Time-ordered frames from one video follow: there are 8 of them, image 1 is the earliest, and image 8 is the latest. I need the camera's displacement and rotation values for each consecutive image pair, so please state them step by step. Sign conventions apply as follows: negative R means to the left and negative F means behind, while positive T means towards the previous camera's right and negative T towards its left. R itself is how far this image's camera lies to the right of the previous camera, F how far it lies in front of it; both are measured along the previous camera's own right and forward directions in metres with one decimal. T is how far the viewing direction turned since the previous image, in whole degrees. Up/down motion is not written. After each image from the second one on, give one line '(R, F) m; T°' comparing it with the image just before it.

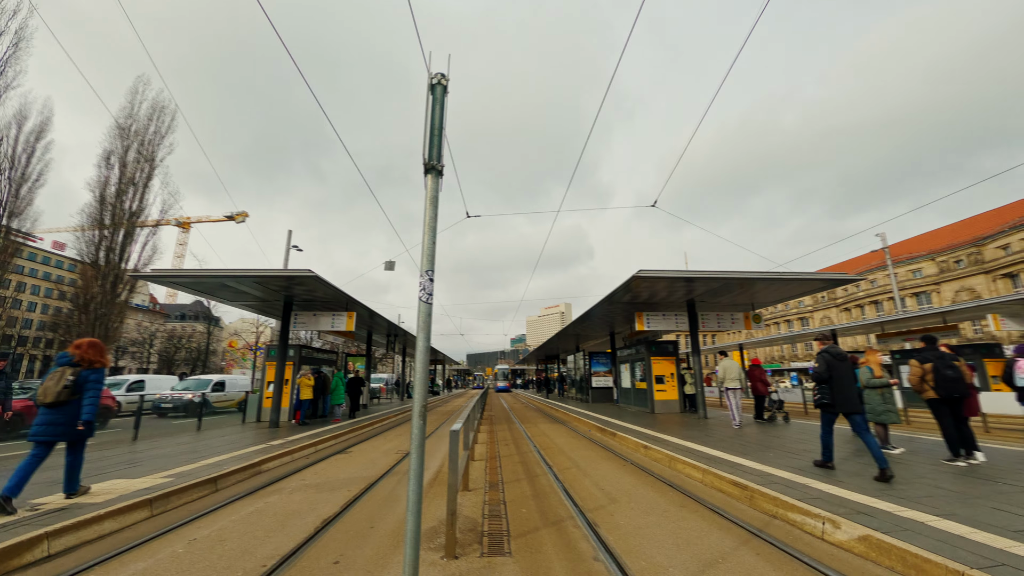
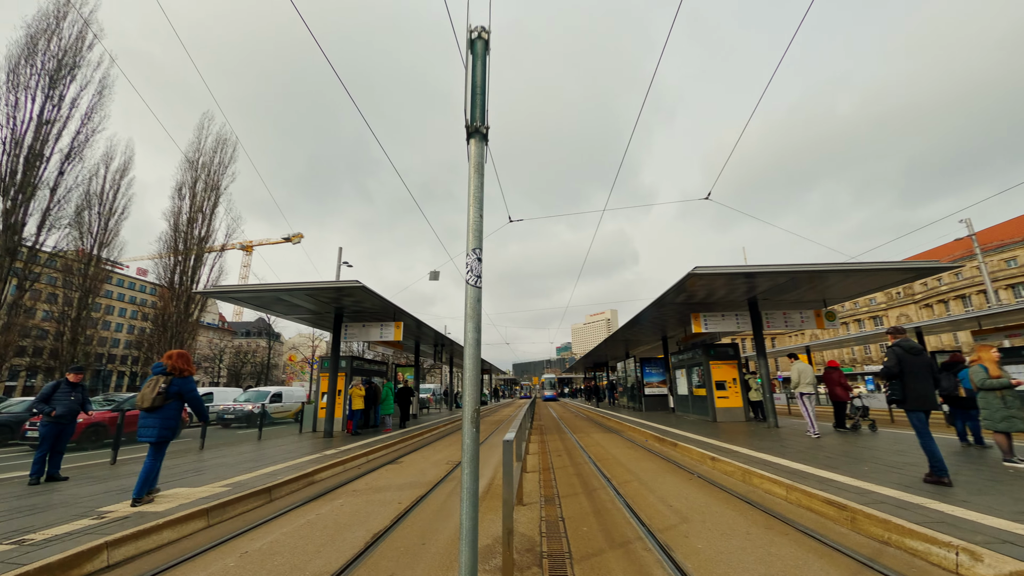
(-0.1, +0.4) m; -6°
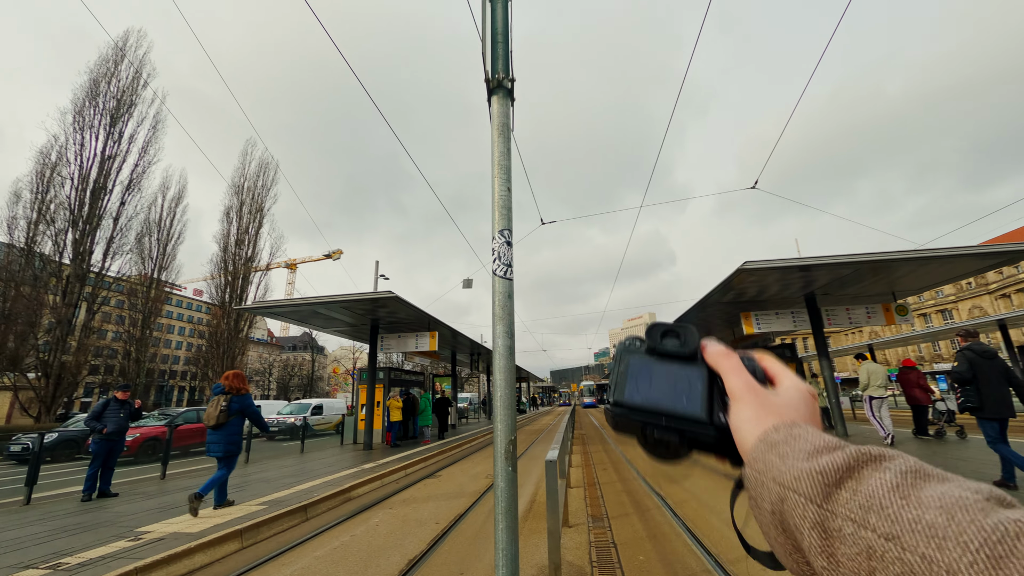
(0.0, +0.4) m; -5°
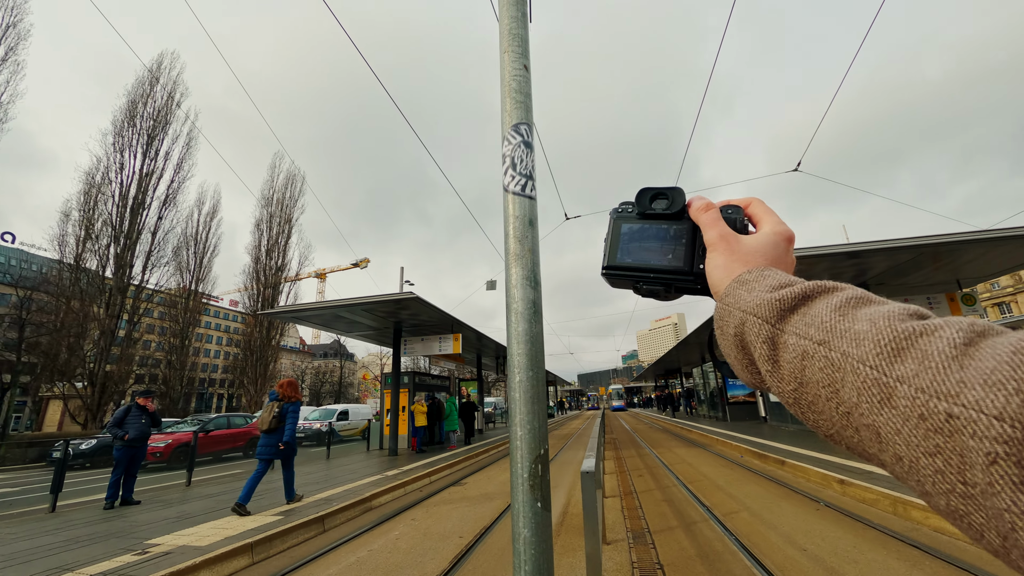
(0.0, +0.5) m; -3°
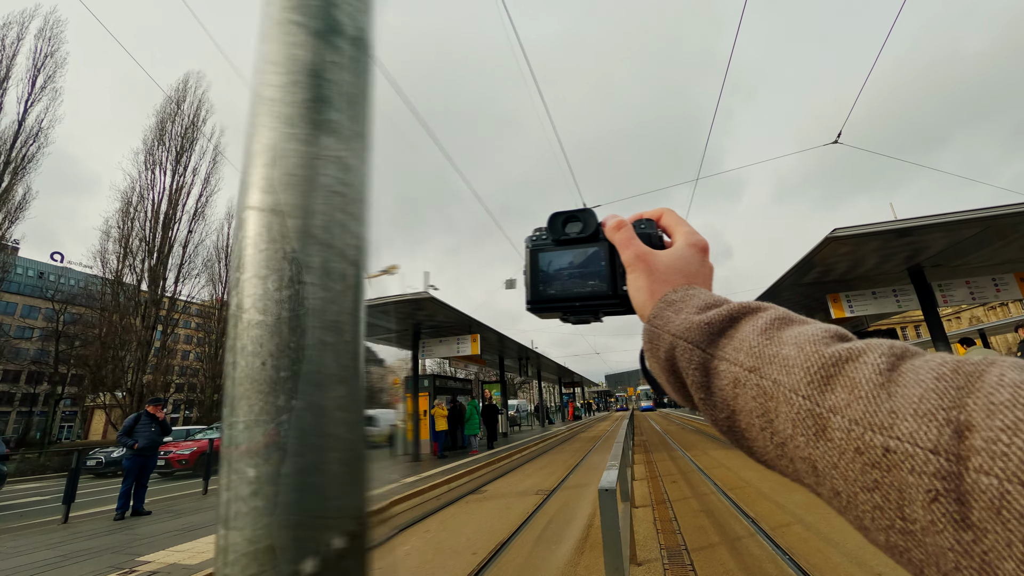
(+0.2, +0.5) m; -3°
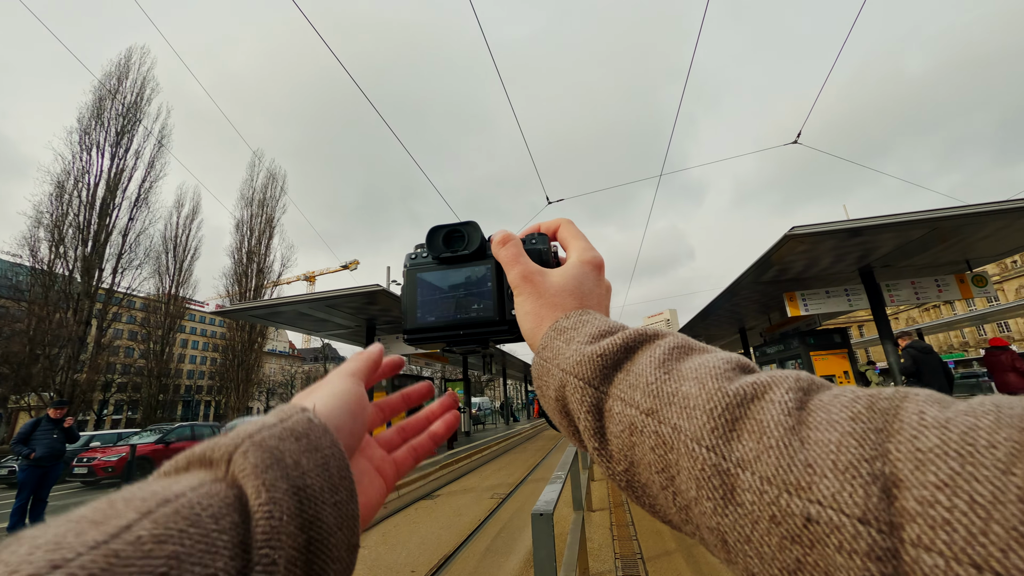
(+0.2, +0.4) m; +4°
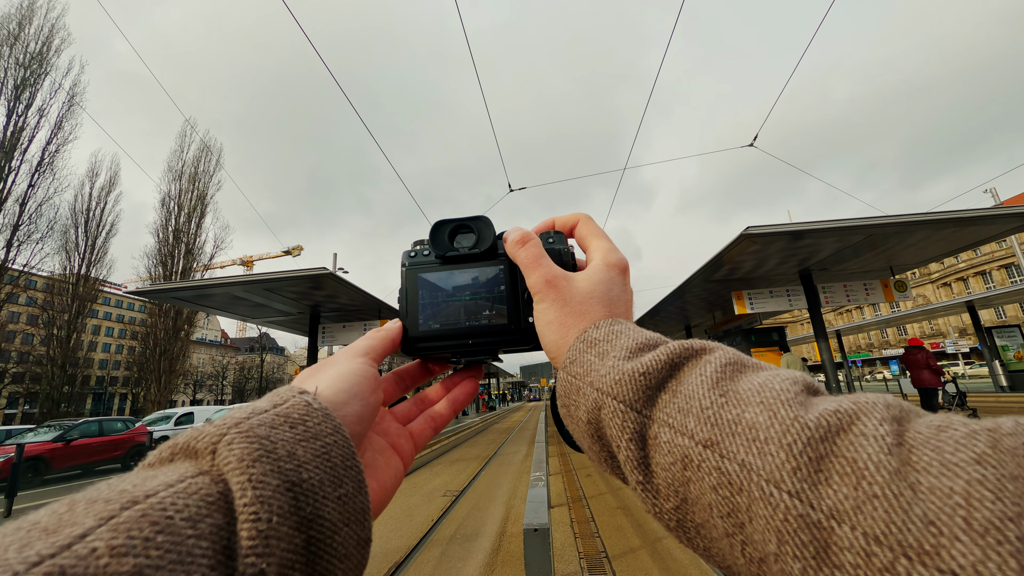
(-0.1, +0.3) m; +7°
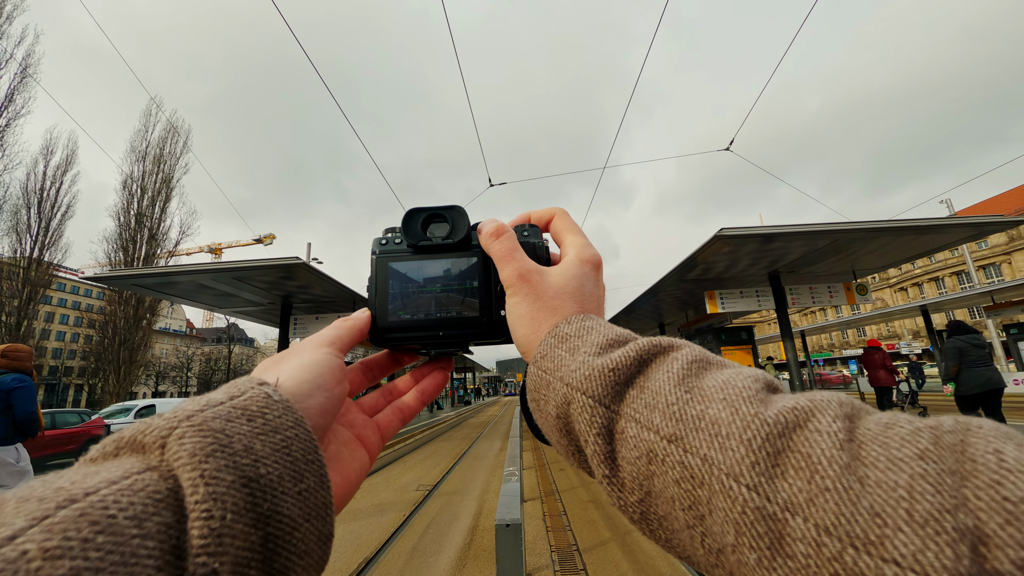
(0.0, 0.0) m; +3°
